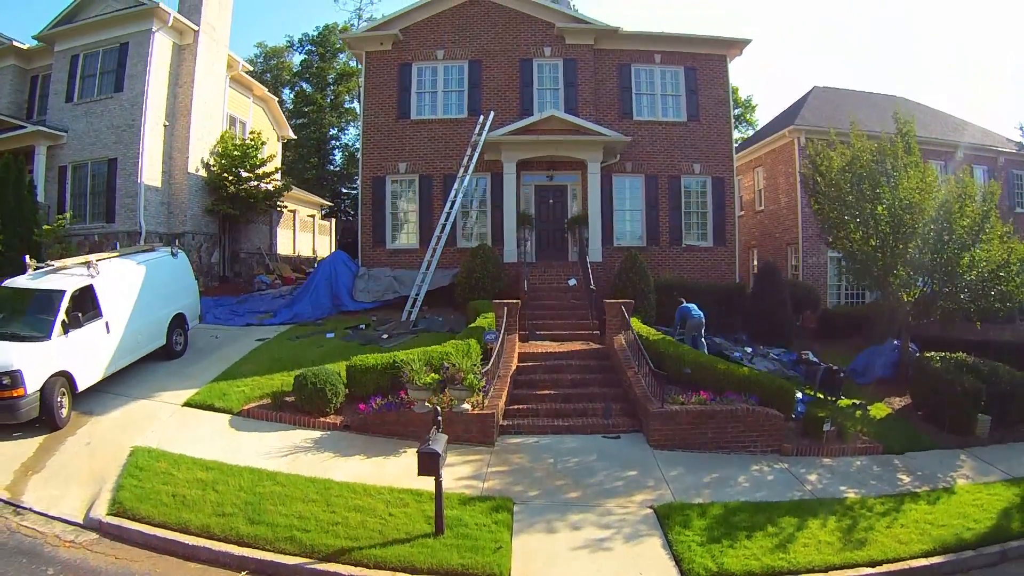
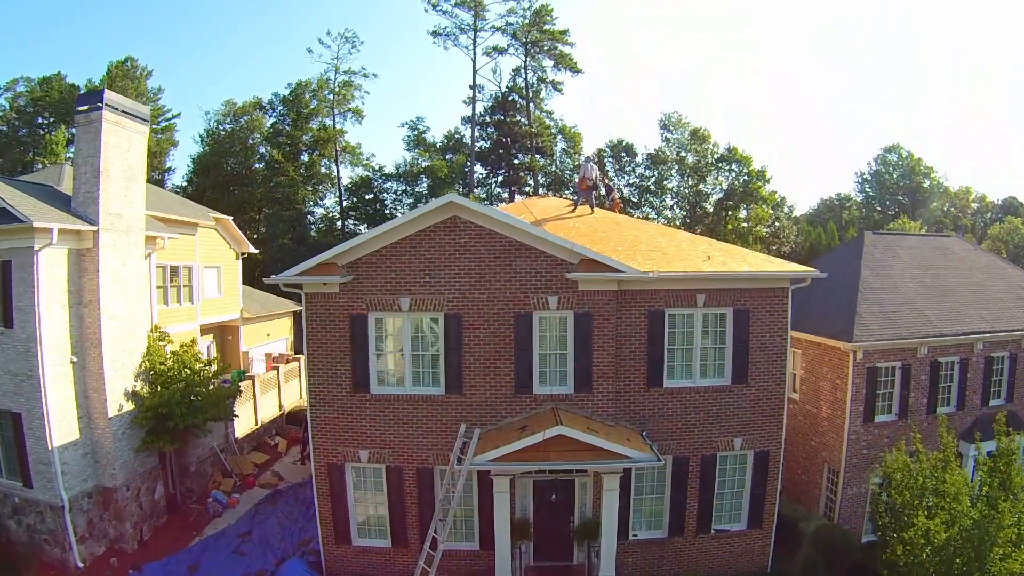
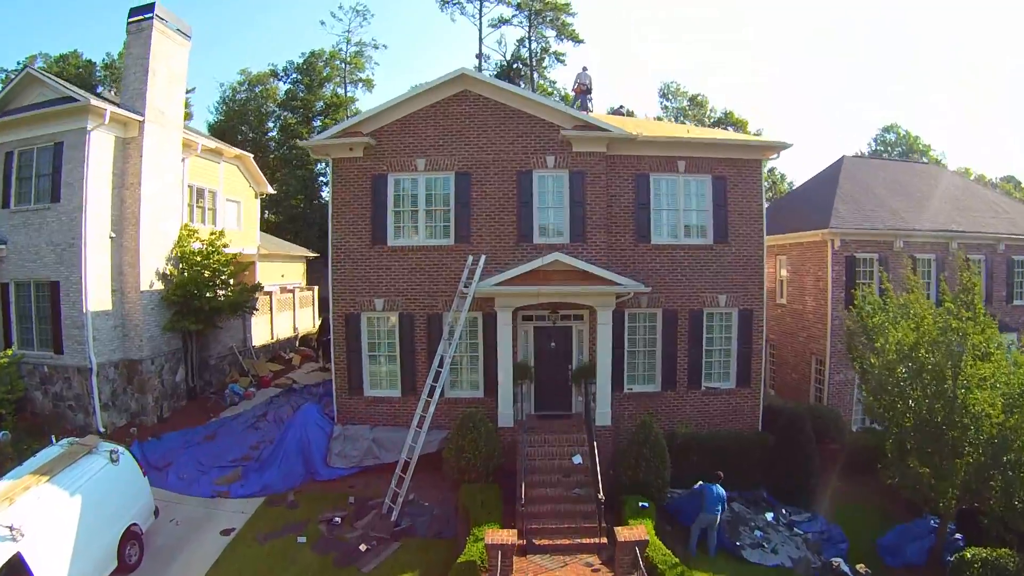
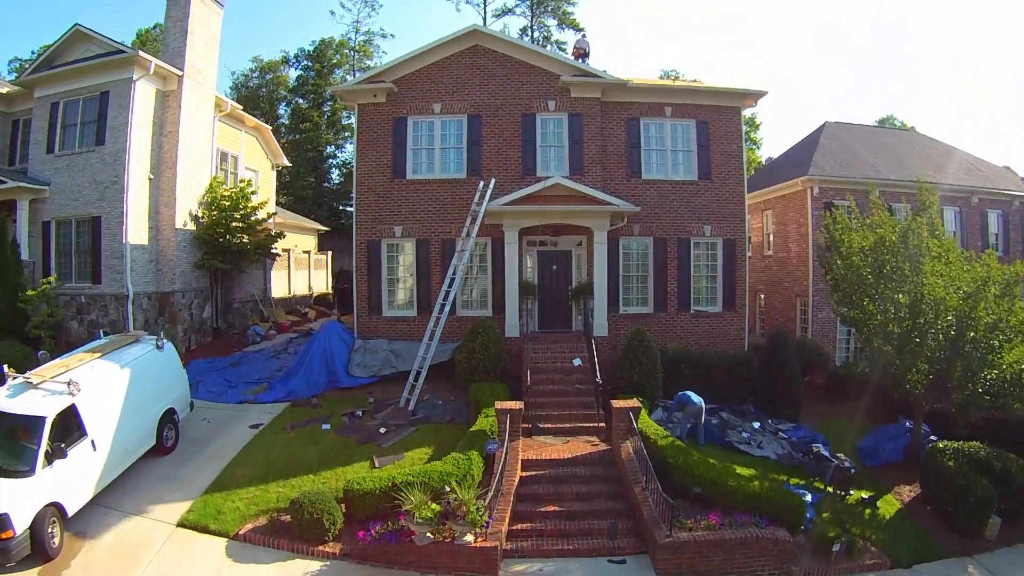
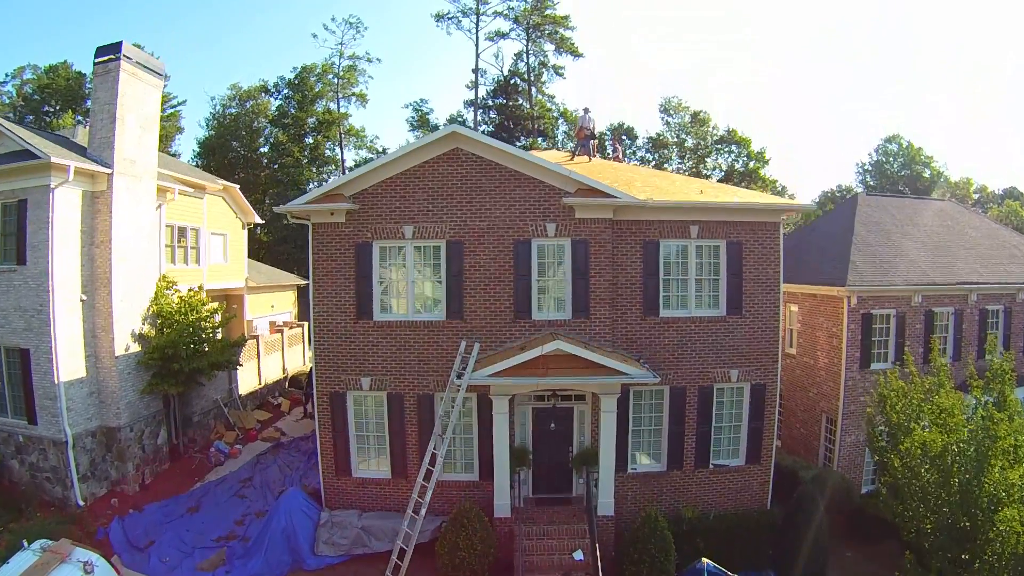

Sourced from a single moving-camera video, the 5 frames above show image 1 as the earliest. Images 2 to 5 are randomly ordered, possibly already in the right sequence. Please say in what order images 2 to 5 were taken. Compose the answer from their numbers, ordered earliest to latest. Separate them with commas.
4, 3, 5, 2
